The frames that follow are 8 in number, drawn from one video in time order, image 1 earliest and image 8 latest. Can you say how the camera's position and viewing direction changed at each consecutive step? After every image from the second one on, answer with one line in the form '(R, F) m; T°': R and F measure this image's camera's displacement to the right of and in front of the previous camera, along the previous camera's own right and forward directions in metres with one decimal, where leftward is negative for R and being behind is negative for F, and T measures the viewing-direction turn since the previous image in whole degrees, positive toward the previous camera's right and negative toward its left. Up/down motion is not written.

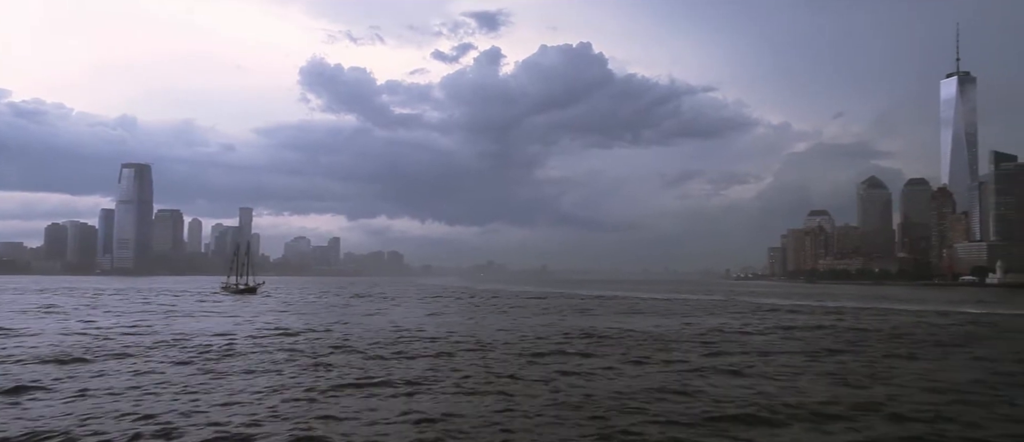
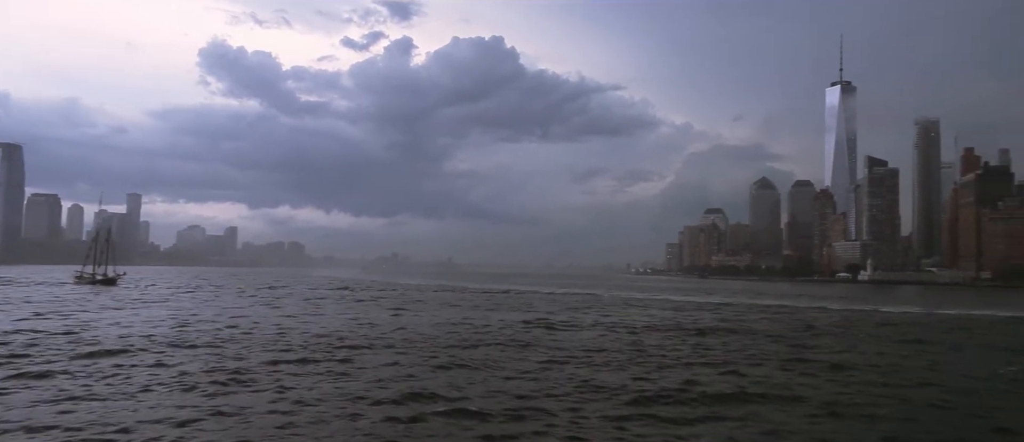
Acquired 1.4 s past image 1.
(+1.5, +0.2) m; +7°
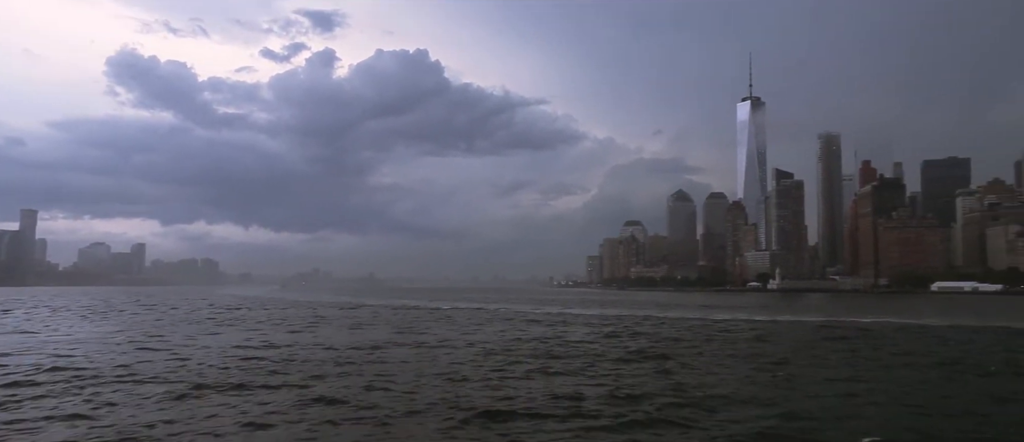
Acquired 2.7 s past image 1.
(+1.1, +0.2) m; +6°
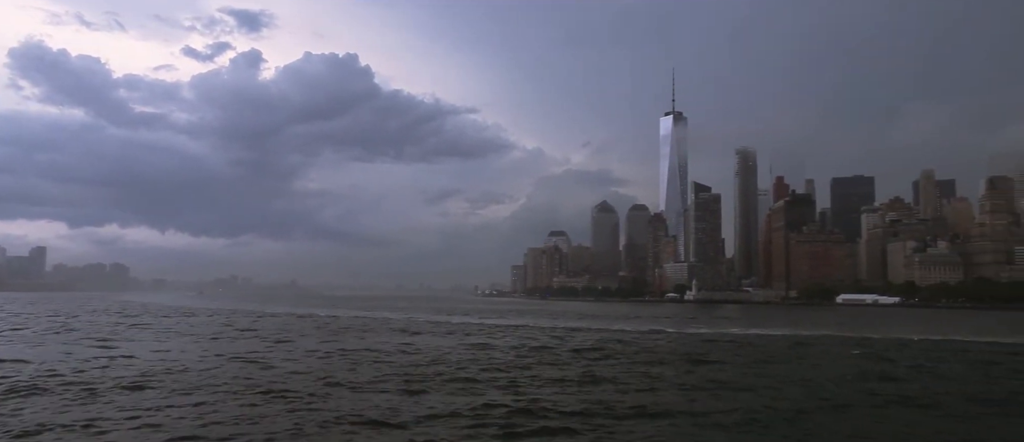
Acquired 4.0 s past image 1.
(+1.2, +0.6) m; +6°
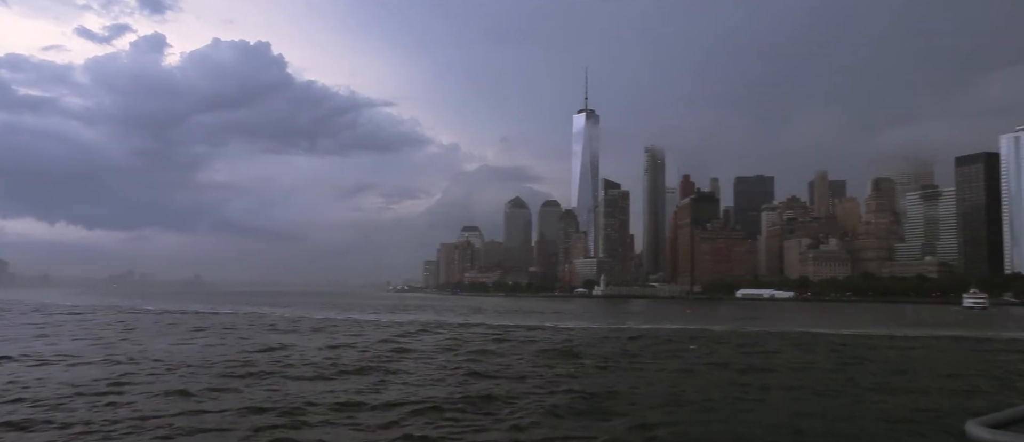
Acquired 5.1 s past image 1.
(+1.3, +1.2) m; +7°
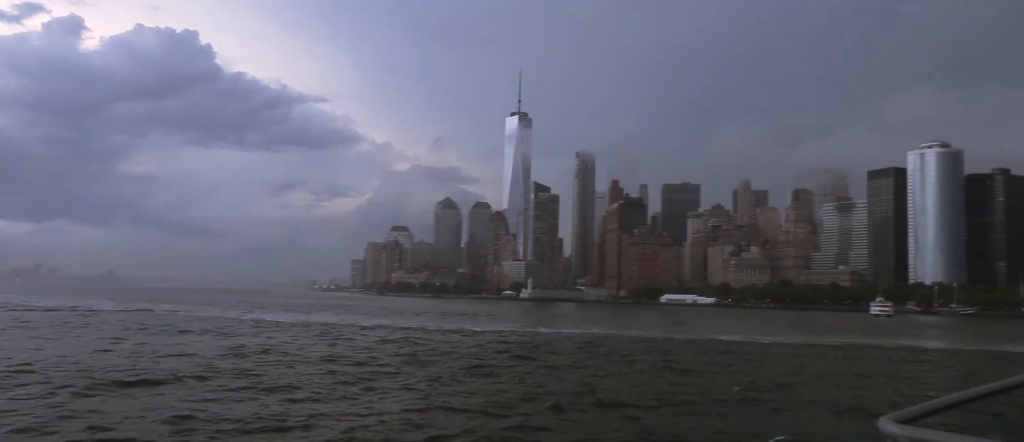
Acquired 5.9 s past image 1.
(+0.7, +0.9) m; +5°
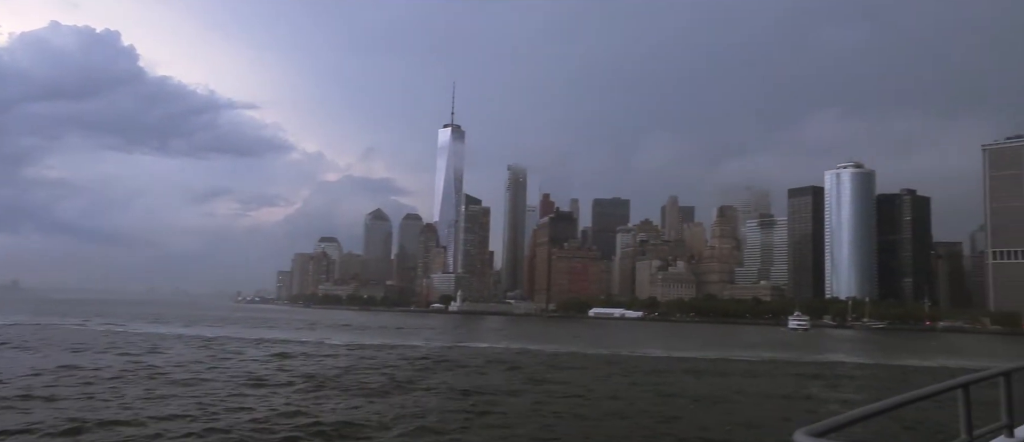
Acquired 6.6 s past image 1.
(+0.6, +0.7) m; +5°
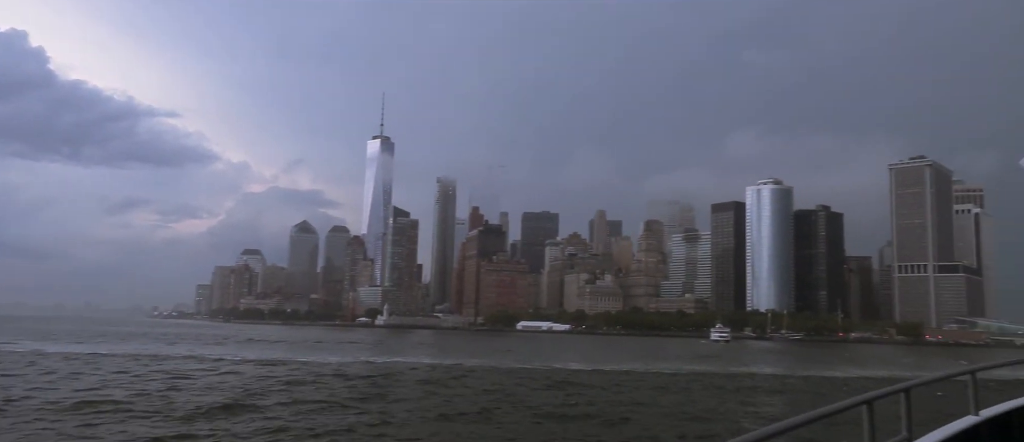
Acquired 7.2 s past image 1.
(+0.4, +0.6) m; +5°
